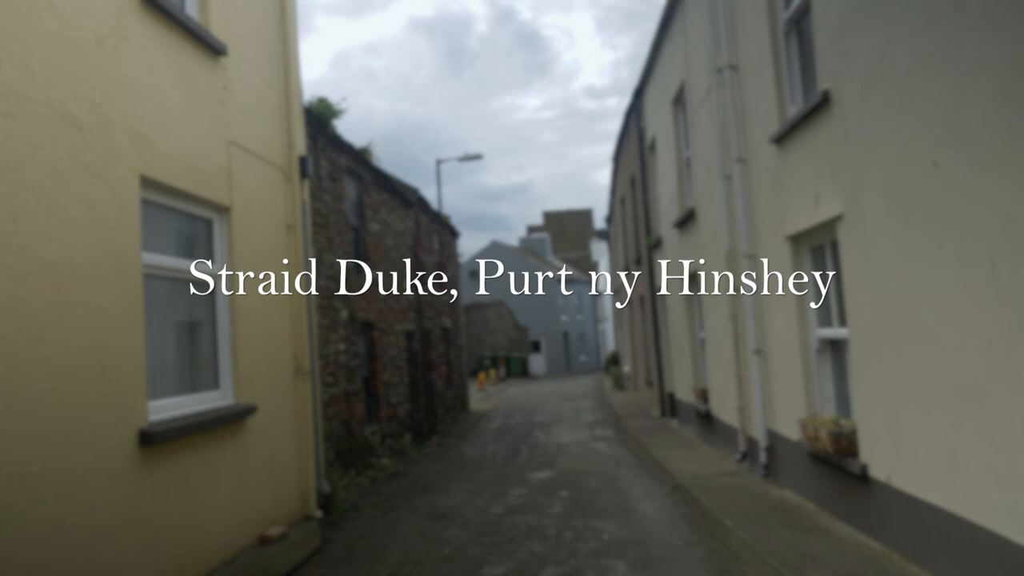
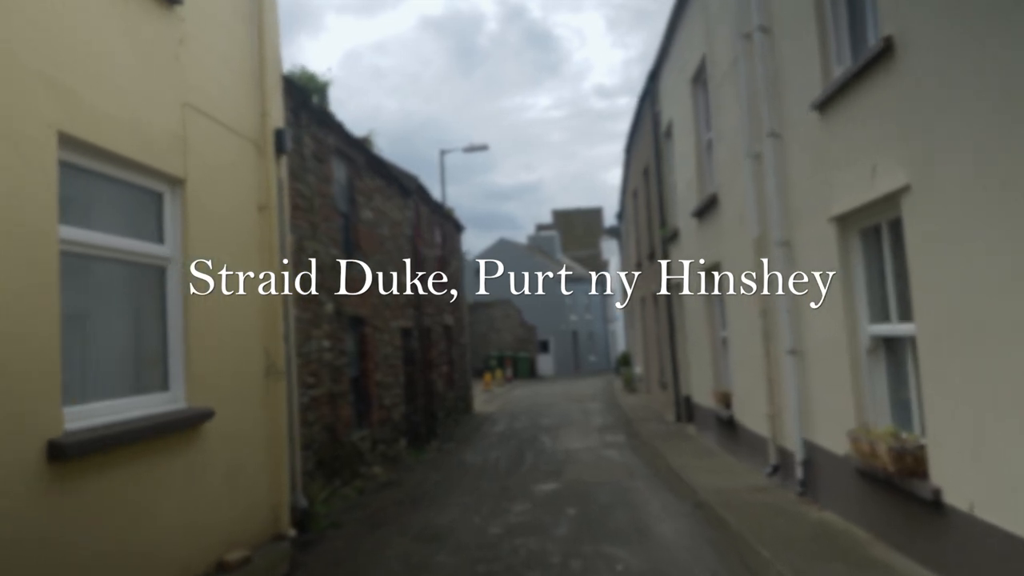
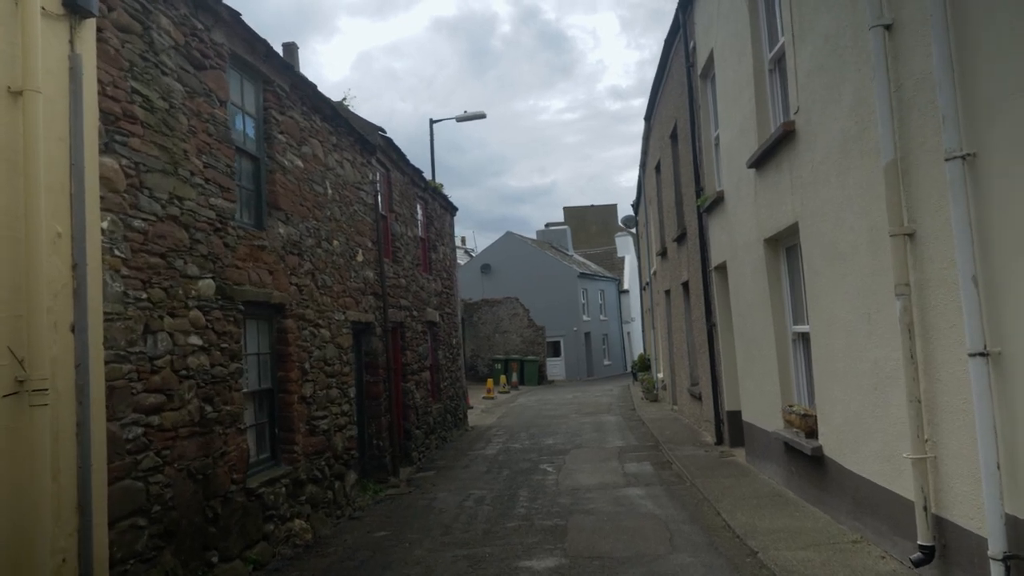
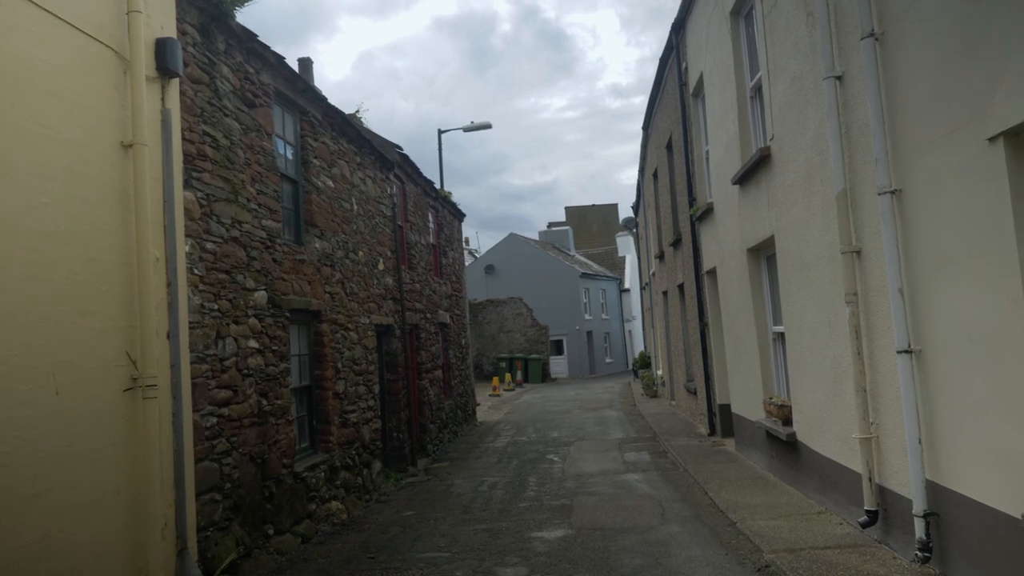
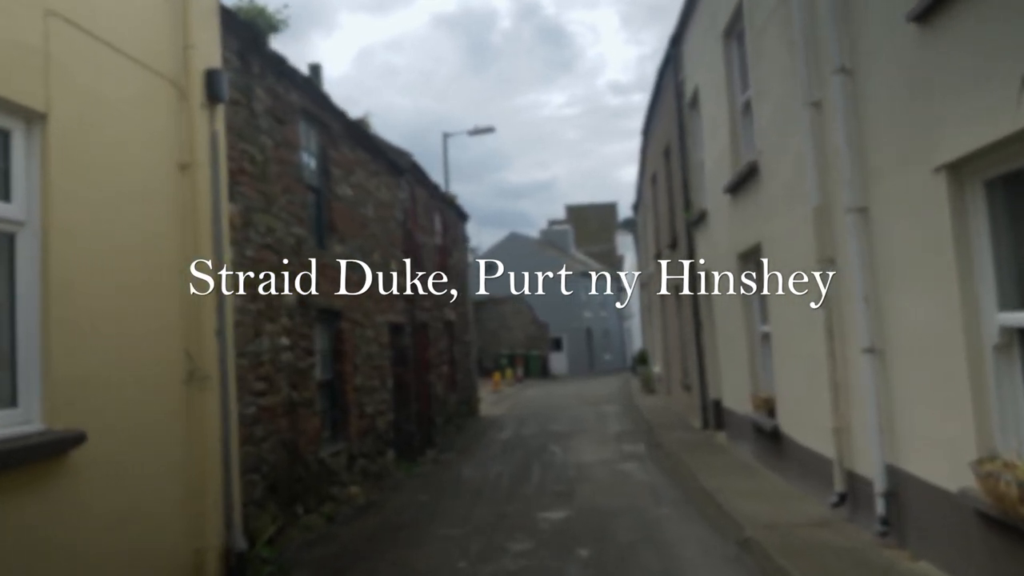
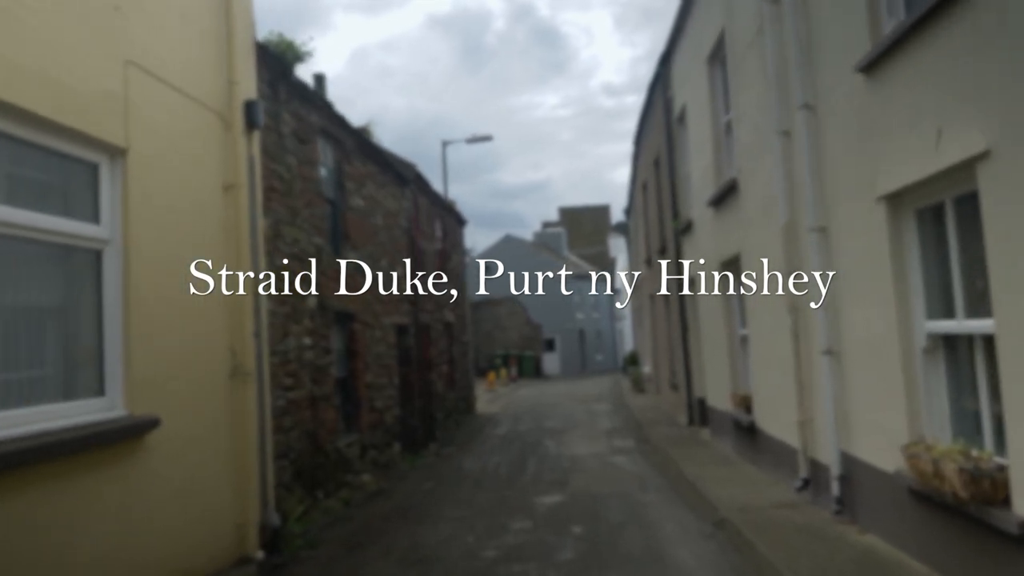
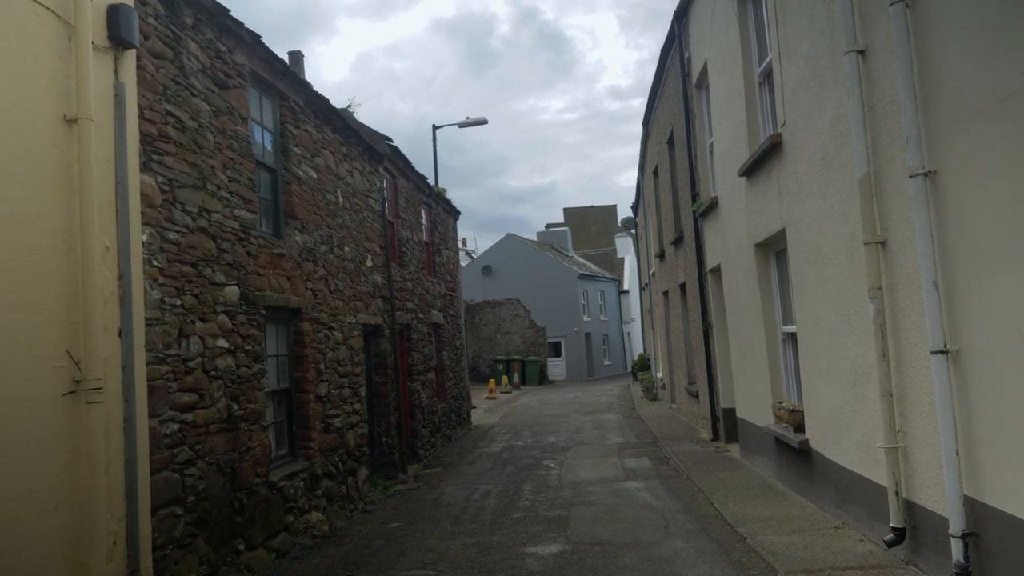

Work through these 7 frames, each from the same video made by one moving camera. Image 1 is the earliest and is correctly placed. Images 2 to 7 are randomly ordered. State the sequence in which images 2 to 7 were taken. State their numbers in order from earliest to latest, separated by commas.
2, 6, 5, 4, 7, 3
